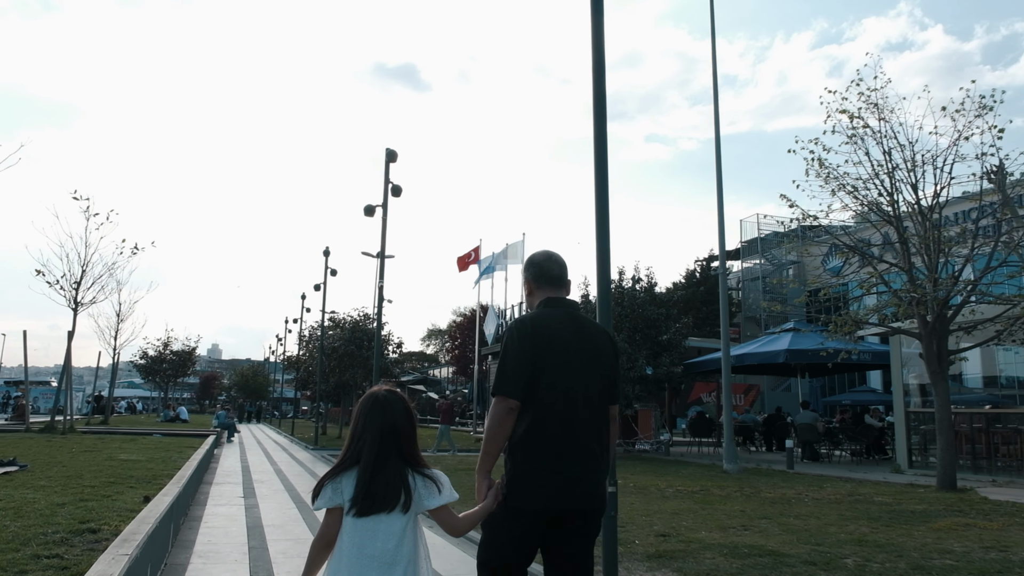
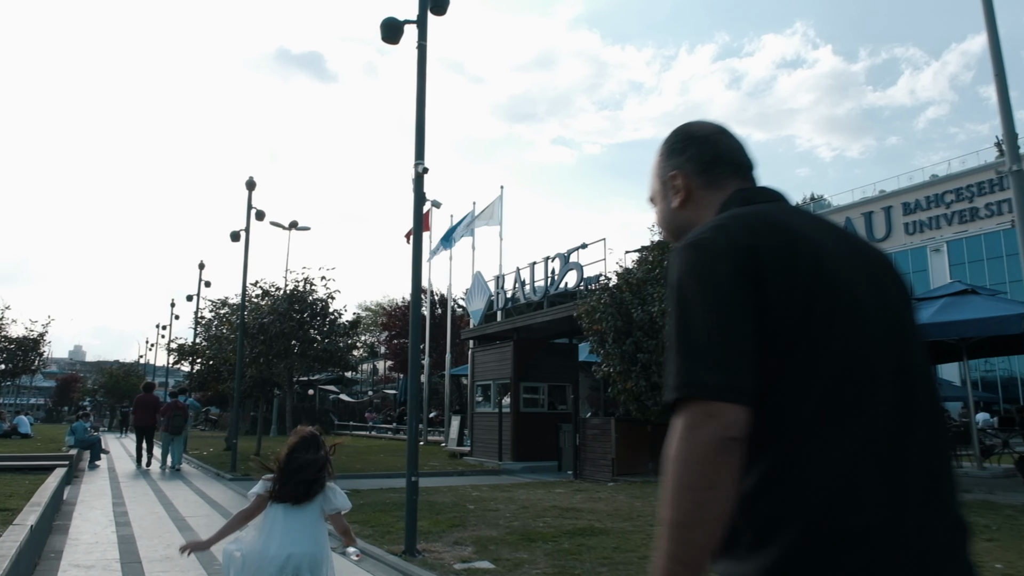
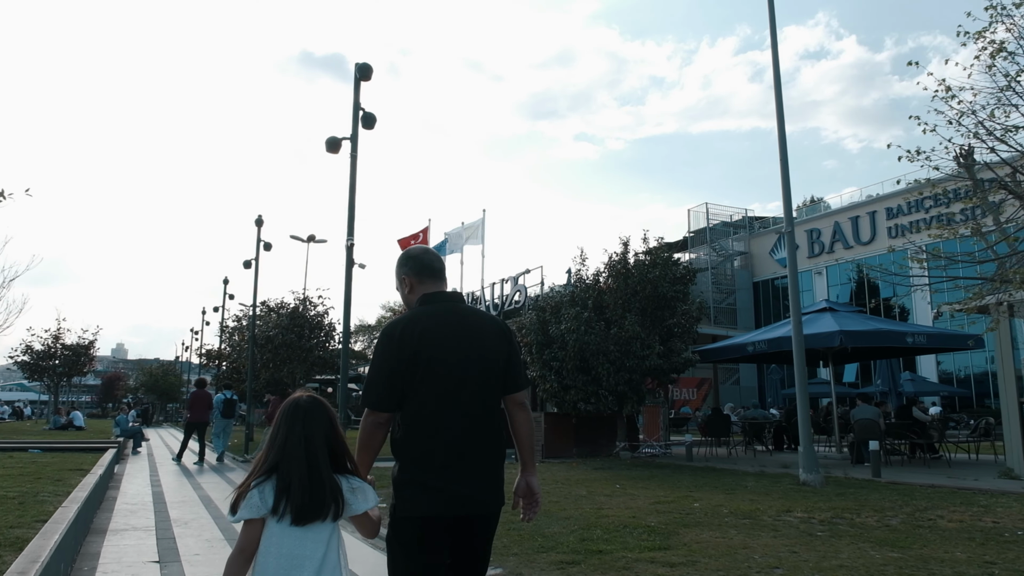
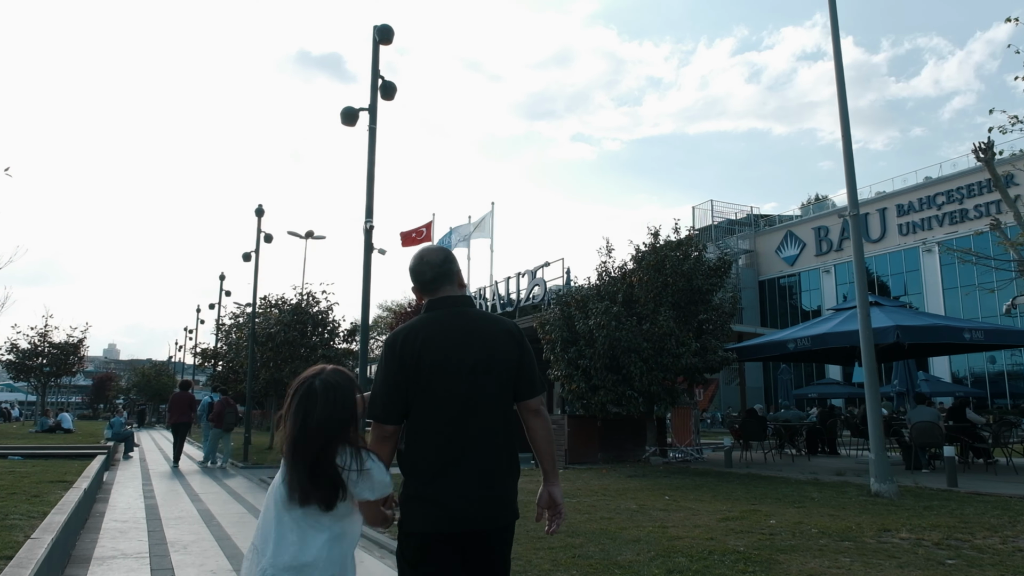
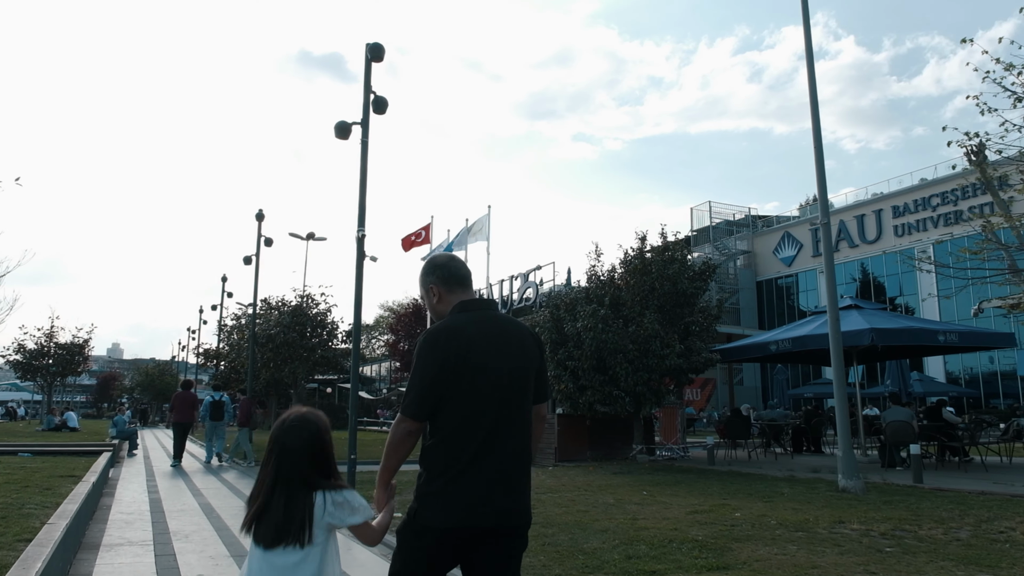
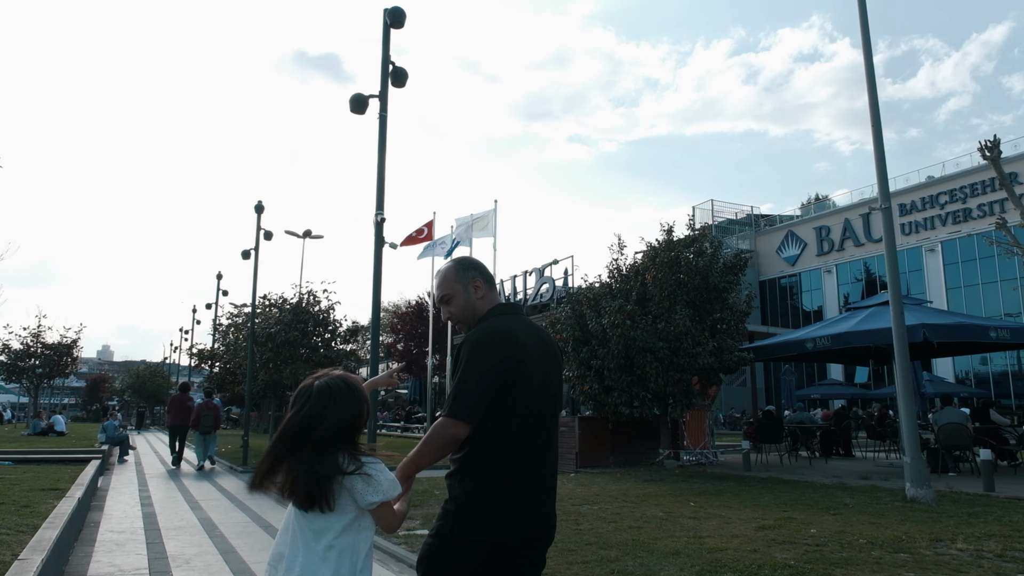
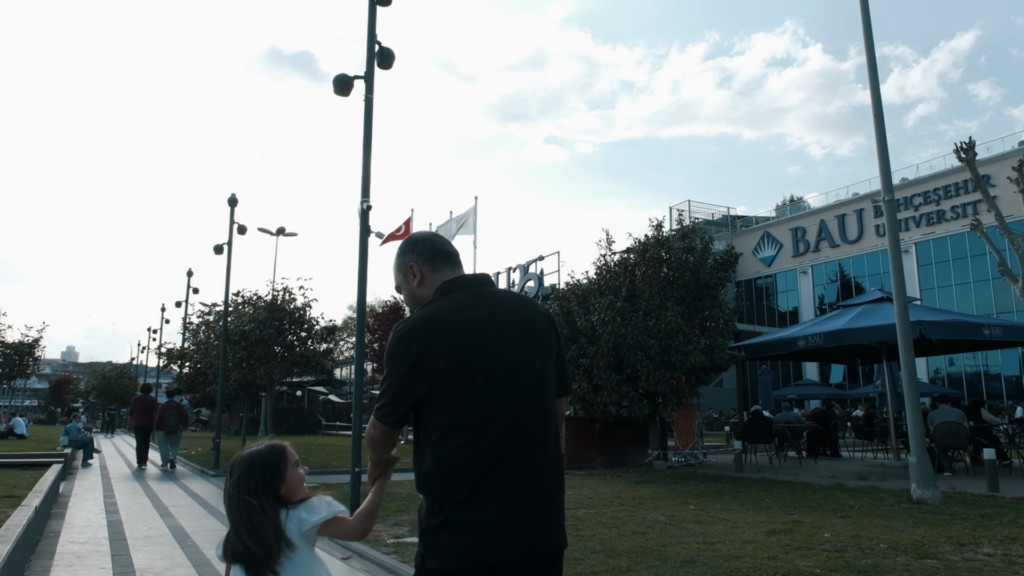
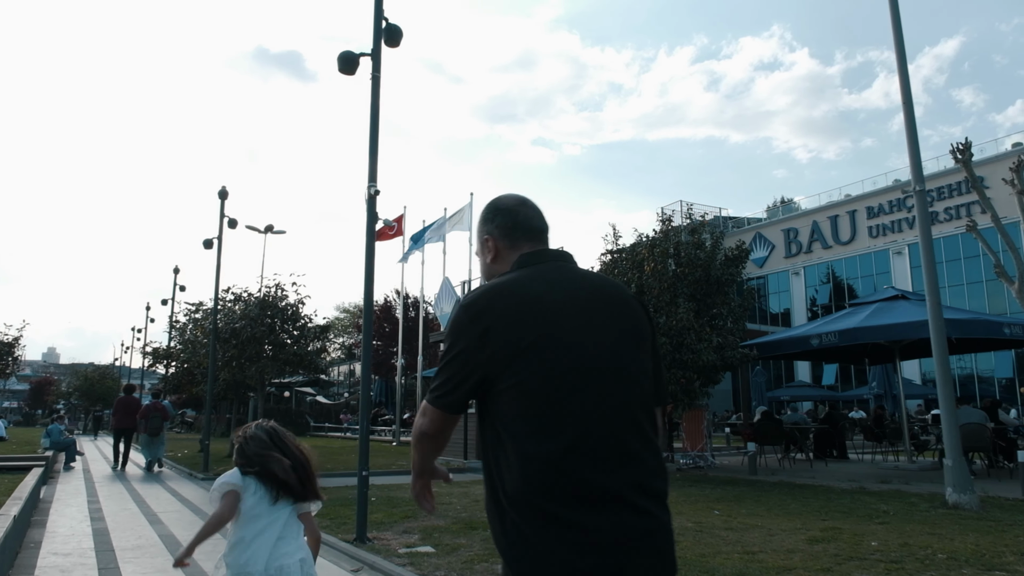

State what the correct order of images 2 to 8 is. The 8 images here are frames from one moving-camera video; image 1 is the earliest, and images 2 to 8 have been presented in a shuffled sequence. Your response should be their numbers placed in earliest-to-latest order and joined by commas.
3, 5, 4, 6, 7, 8, 2
